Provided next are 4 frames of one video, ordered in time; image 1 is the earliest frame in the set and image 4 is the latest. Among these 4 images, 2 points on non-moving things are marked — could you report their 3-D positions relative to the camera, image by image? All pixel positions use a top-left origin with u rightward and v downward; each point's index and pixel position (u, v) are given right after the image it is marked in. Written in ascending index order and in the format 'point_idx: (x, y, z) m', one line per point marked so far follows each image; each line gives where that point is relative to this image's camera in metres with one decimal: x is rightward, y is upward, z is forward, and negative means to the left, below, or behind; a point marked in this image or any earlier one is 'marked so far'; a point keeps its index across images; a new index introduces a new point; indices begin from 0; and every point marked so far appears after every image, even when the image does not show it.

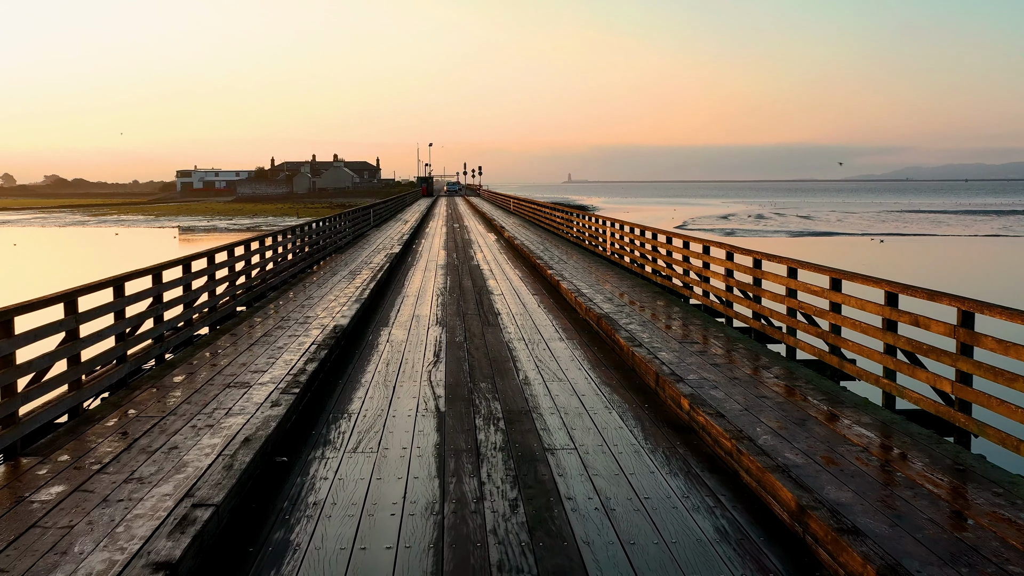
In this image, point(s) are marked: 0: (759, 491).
0: (+1.1, -0.9, +3.8) m
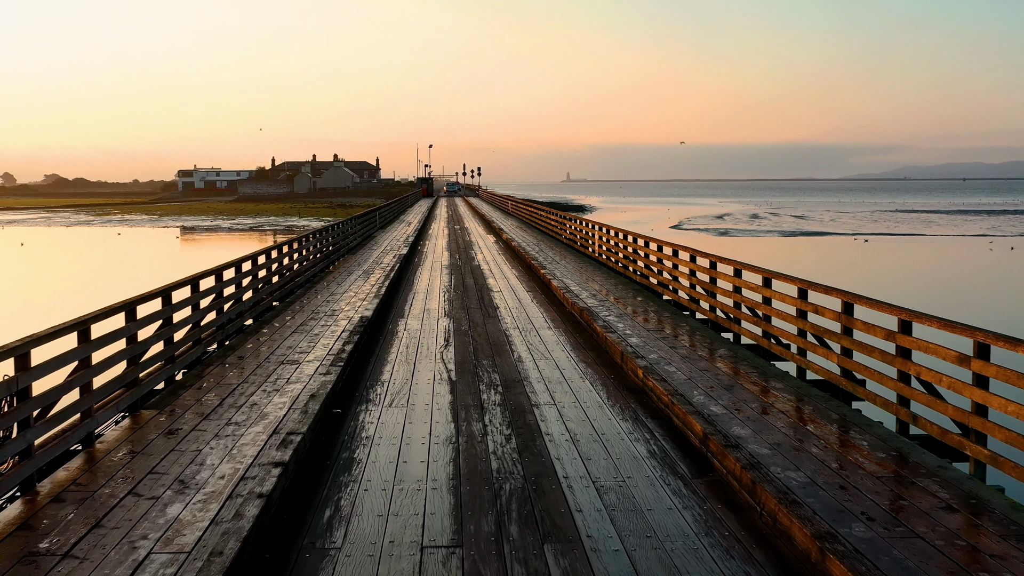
0: (+1.0, -0.8, +5.3) m
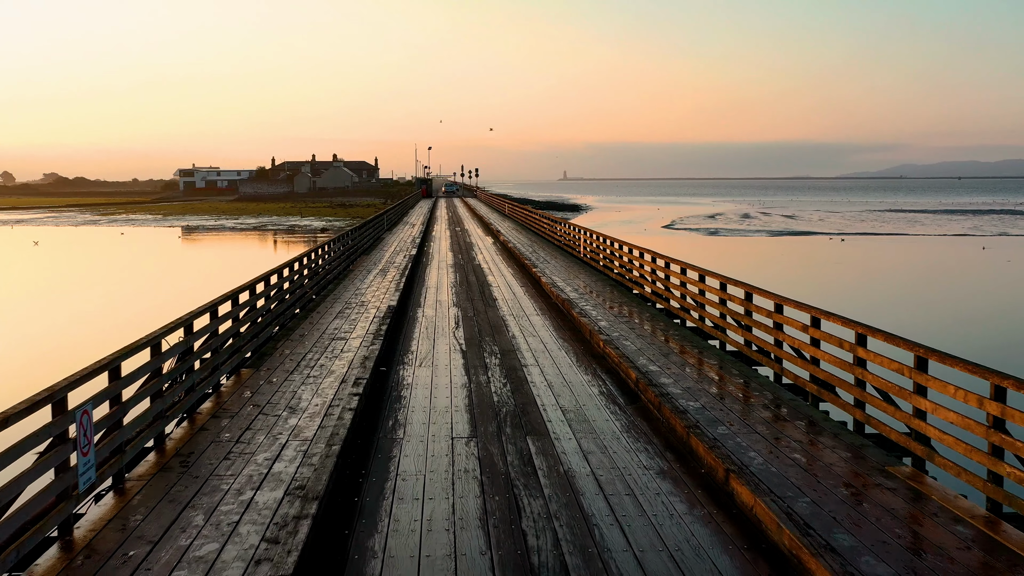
0: (+1.0, -0.8, +7.7) m
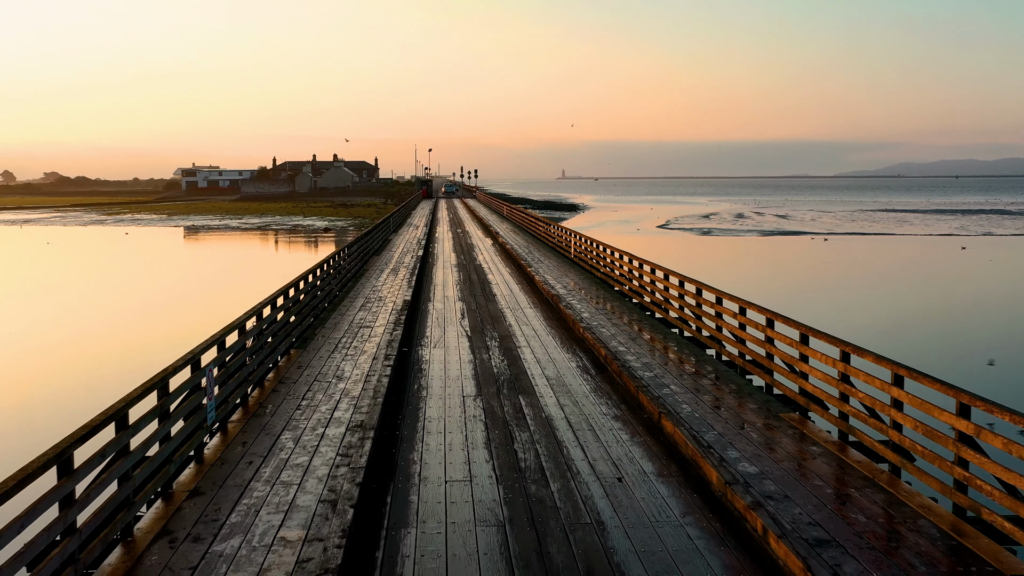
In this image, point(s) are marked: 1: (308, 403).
0: (+1.0, -0.7, +9.7) m
1: (-1.9, -1.1, +7.9) m
